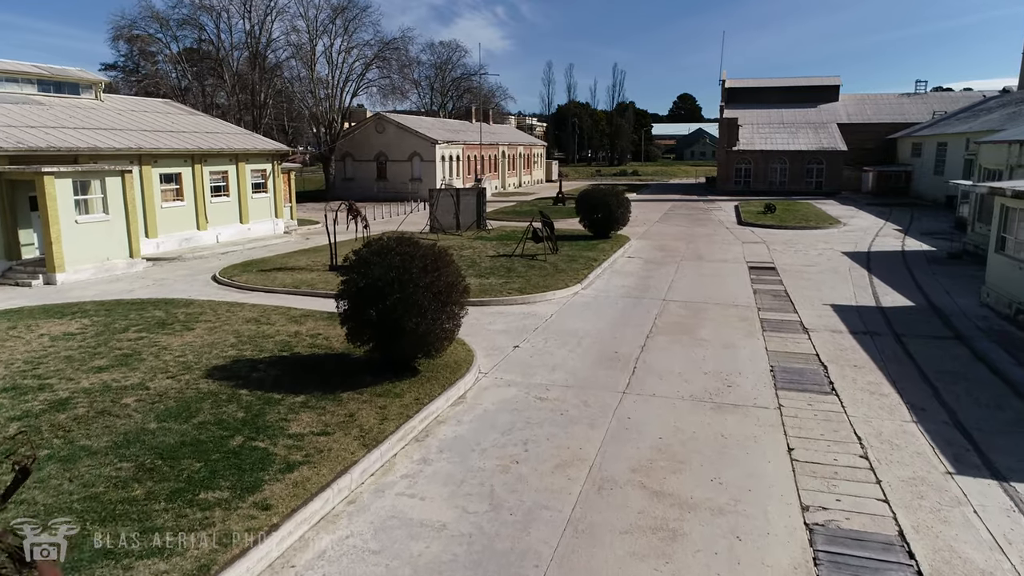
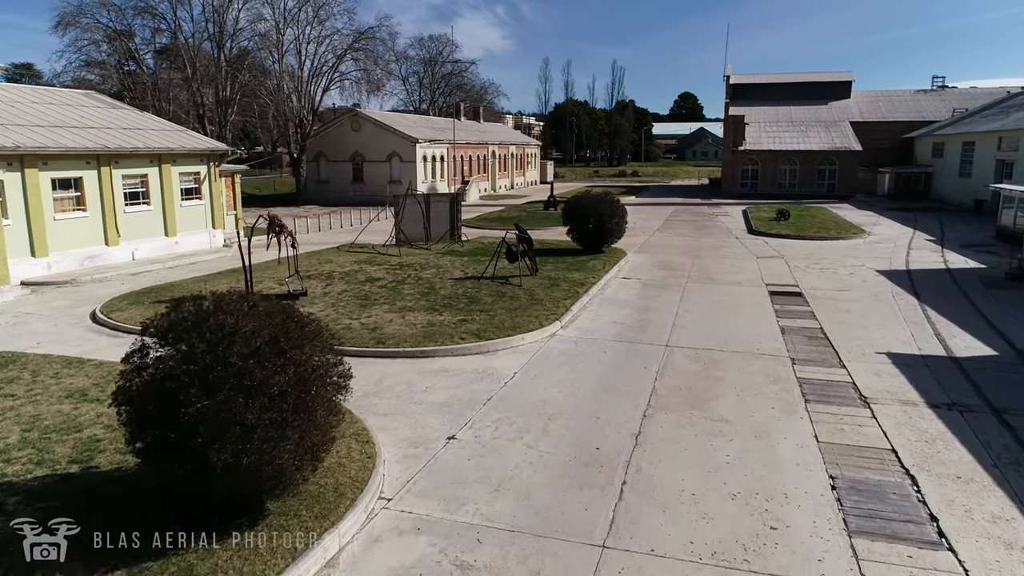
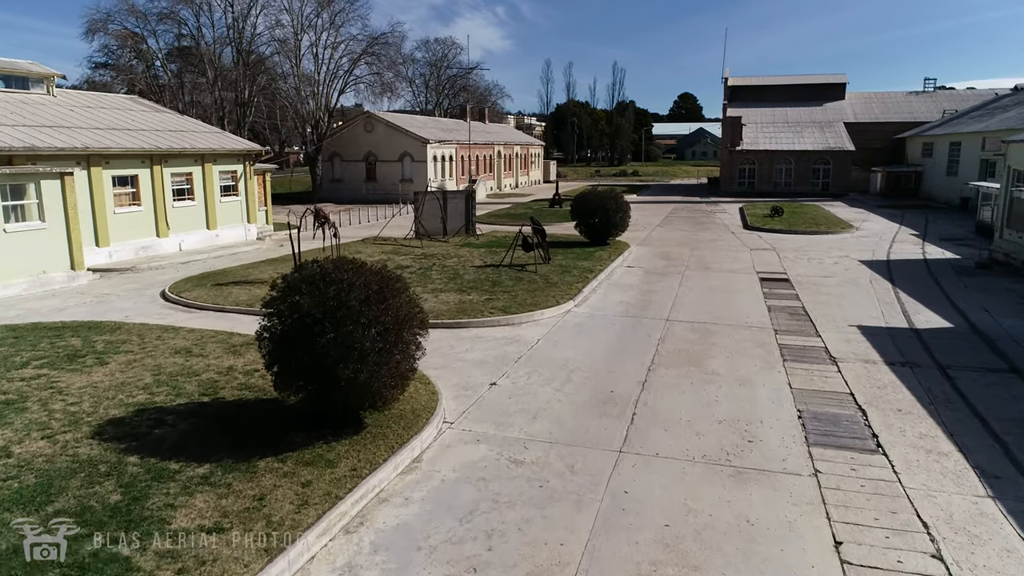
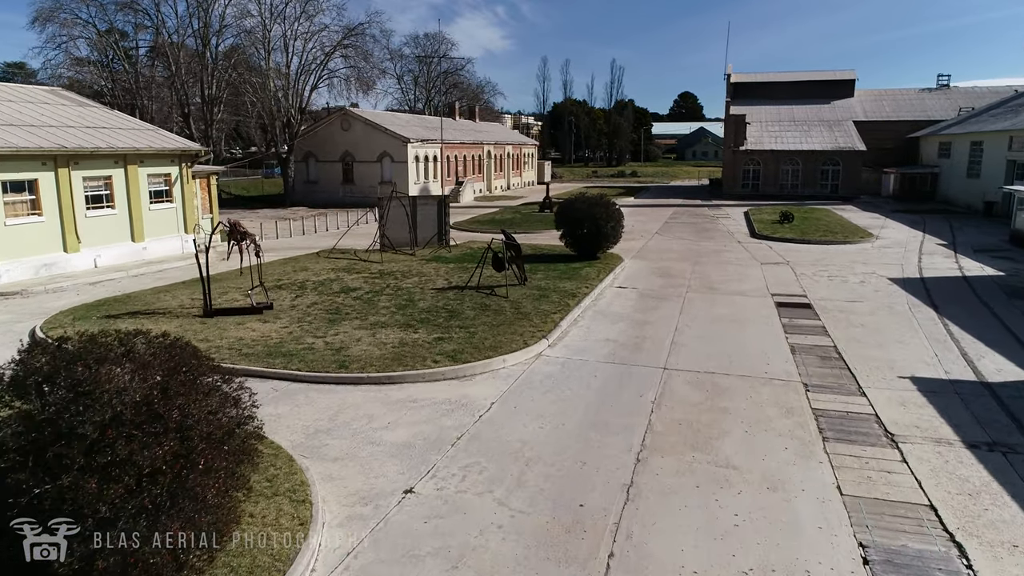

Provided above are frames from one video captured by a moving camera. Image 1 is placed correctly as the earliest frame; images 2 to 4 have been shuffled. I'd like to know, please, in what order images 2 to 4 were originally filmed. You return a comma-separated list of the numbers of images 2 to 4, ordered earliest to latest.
3, 2, 4
